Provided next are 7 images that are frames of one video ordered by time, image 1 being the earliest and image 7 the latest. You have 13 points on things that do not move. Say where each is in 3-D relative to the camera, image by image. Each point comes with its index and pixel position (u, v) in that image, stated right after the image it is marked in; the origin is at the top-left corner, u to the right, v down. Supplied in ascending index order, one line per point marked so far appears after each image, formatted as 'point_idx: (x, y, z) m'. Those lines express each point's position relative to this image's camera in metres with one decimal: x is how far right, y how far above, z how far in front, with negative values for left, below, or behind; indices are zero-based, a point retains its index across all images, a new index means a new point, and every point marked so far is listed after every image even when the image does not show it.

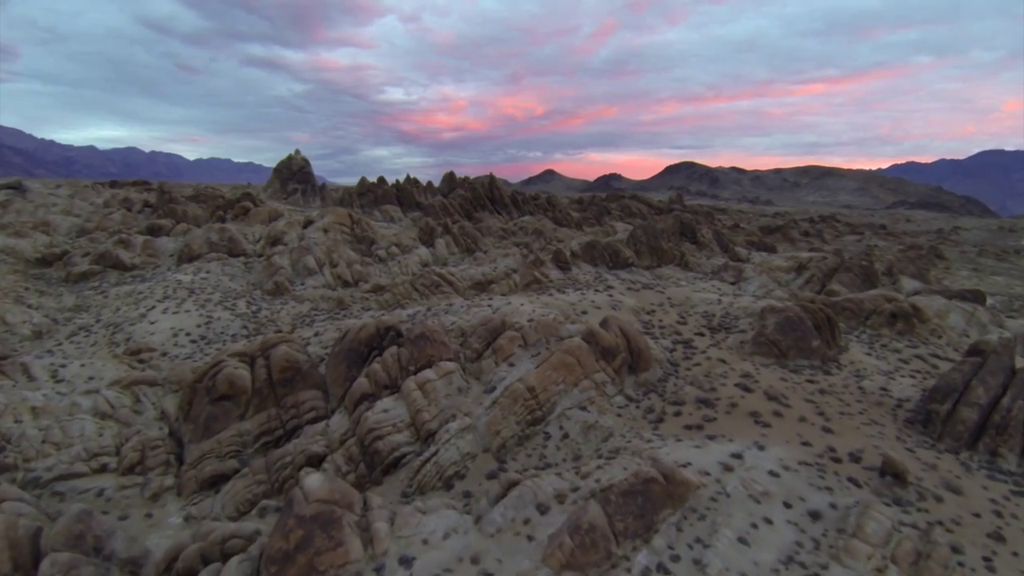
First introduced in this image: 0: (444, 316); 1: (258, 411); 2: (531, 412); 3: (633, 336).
0: (-2.0, -0.8, +18.6) m
1: (-5.2, -2.5, +13.0) m
2: (+0.4, -2.5, +12.6) m
3: (+2.9, -1.1, +15.2) m
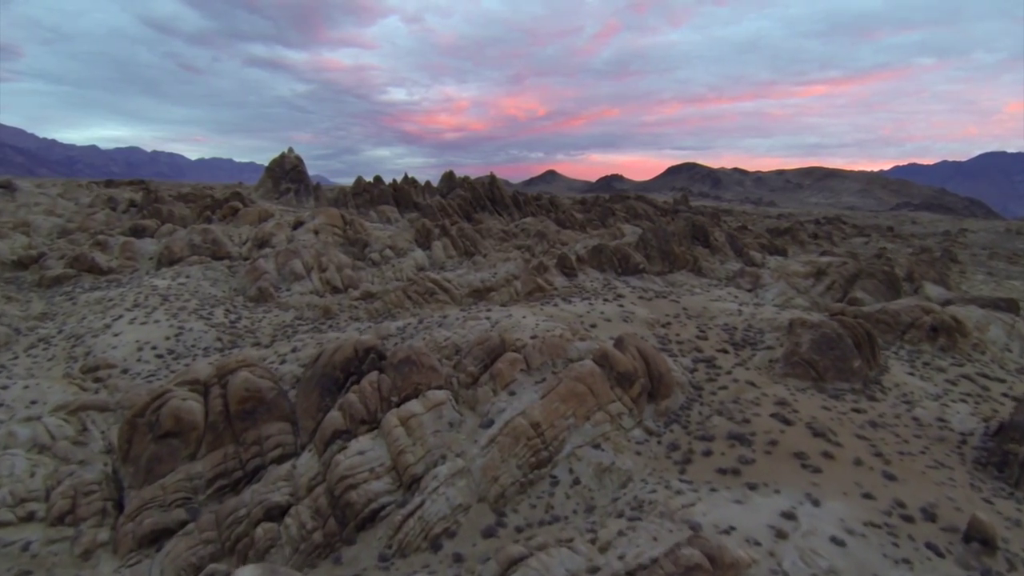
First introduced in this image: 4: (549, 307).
0: (-1.9, -1.1, +16.7) m
1: (-5.2, -2.8, +11.0) m
2: (+0.4, -2.8, +10.6) m
3: (+2.9, -1.4, +13.2) m
4: (+1.1, -0.6, +19.1) m
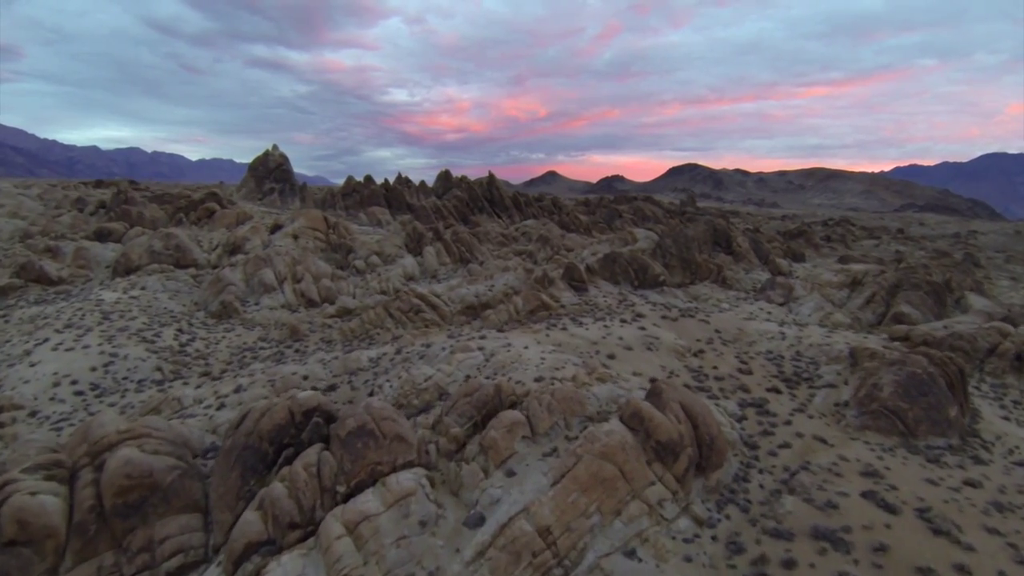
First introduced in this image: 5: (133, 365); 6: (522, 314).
0: (-2.0, -1.6, +13.3) m
1: (-5.2, -3.3, +7.7) m
2: (+0.4, -3.3, +7.3) m
3: (+2.9, -1.9, +9.9) m
4: (+1.1, -1.1, +15.8) m
5: (-10.0, -2.0, +16.8) m
6: (+0.3, -0.7, +18.1) m
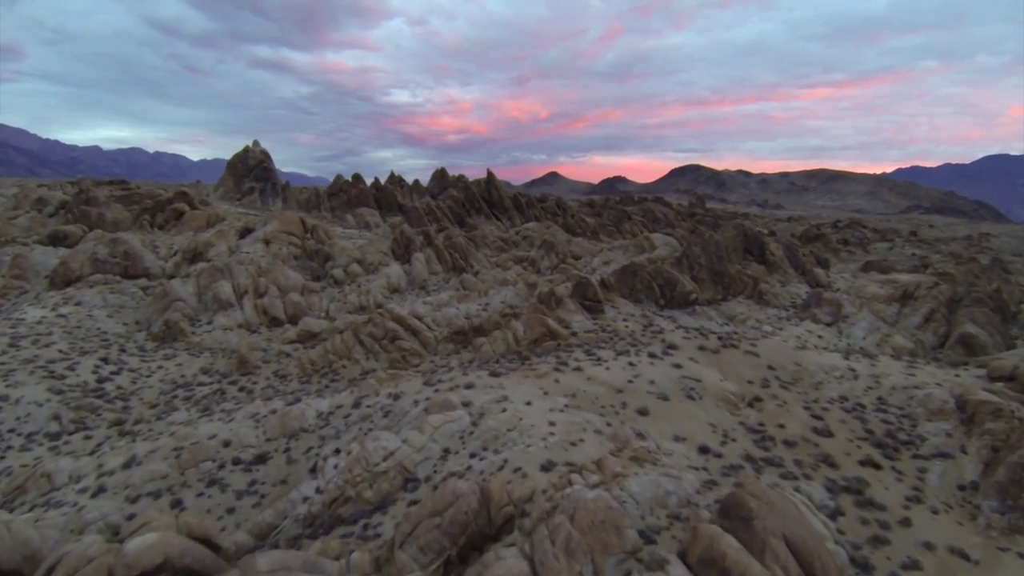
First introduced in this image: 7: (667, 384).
0: (-2.0, -2.2, +9.6) m
1: (-5.3, -3.8, +4.0) m
2: (+0.3, -3.8, +3.6) m
3: (+2.9, -2.5, +6.2) m
4: (+1.1, -1.6, +12.1) m
5: (-10.0, -2.5, +13.1) m
6: (+0.3, -1.3, +14.4) m
7: (+3.0, -1.8, +12.1) m
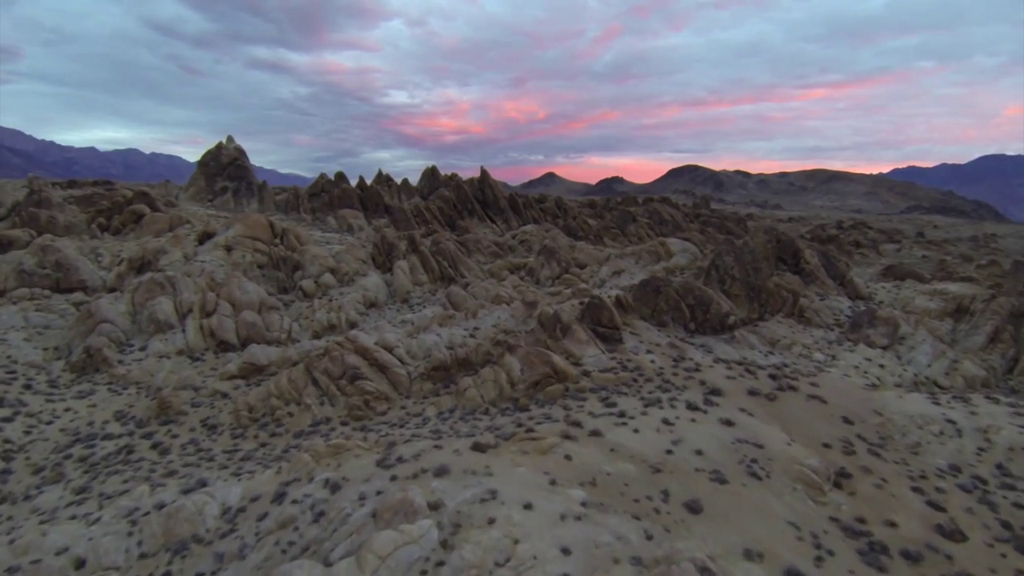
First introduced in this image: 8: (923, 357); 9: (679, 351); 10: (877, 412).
0: (-2.1, -2.6, +6.2) m
1: (-5.3, -4.3, +0.6) m
2: (+0.3, -4.2, +0.2) m
3: (+2.8, -2.9, +2.8) m
4: (+1.0, -2.1, +8.7) m
5: (-10.1, -3.0, +9.7) m
6: (+0.2, -1.7, +11.1) m
7: (+2.9, -2.3, +8.7) m
8: (+10.7, -1.8, +16.6) m
9: (+3.3, -1.3, +12.7) m
10: (+6.4, -2.2, +11.3) m
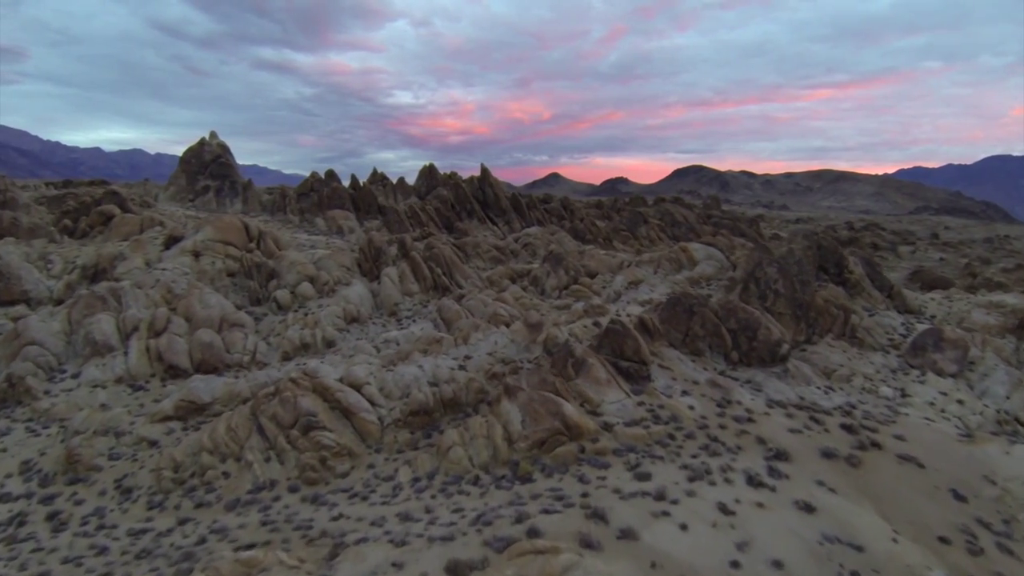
0: (-2.1, -3.0, +3.6) m
1: (-5.4, -4.6, -2.0) m
2: (+0.2, -4.6, -2.5) m
3: (+2.7, -3.3, +0.1) m
4: (+0.9, -2.5, +6.1) m
5: (-10.2, -3.4, +7.1) m
6: (+0.1, -2.1, +8.4) m
7: (+2.8, -2.6, +6.1) m
8: (+10.8, -2.2, +13.9) m
9: (+3.3, -1.7, +10.0) m
10: (+6.4, -2.5, +8.6) m
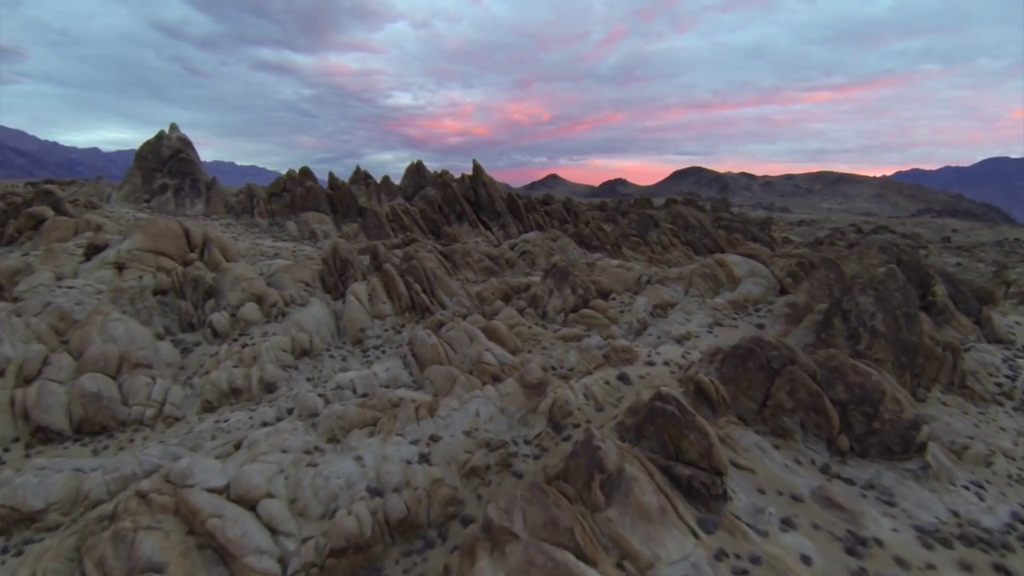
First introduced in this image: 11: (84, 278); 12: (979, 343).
0: (-2.3, -3.5, -0.3) m
1: (-5.5, -5.2, -6.0) m
2: (+0.1, -5.1, -6.4) m
3: (+2.6, -3.8, -3.8) m
4: (+0.8, -3.0, +2.1) m
5: (-10.3, -3.9, +3.2) m
6: (0.0, -2.7, +4.5) m
7: (+2.7, -3.2, +2.1) m
8: (+10.6, -2.8, +10.0) m
9: (+3.2, -2.2, +6.1) m
10: (+6.3, -3.1, +4.7) m
11: (-11.0, +0.2, +16.2) m
12: (+10.3, -1.2, +14.0) m
